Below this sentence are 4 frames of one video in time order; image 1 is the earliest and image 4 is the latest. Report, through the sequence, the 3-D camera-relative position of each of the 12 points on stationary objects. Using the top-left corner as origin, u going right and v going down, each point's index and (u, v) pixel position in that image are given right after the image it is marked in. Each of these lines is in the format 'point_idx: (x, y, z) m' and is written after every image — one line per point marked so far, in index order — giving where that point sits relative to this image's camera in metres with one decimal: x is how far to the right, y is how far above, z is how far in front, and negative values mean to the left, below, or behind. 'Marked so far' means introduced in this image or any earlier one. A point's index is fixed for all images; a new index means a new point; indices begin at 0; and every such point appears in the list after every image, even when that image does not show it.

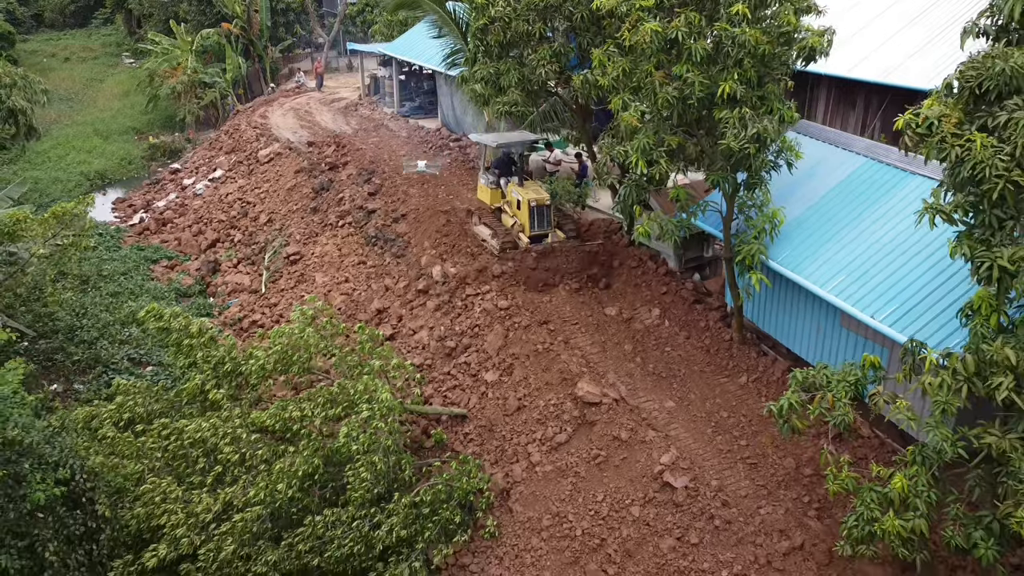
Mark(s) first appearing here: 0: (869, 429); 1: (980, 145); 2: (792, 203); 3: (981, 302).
0: (+3.7, -1.3, +8.5) m
1: (+3.0, +1.0, +5.1) m
2: (+3.4, +1.0, +9.5) m
3: (+3.5, -0.2, +5.6) m
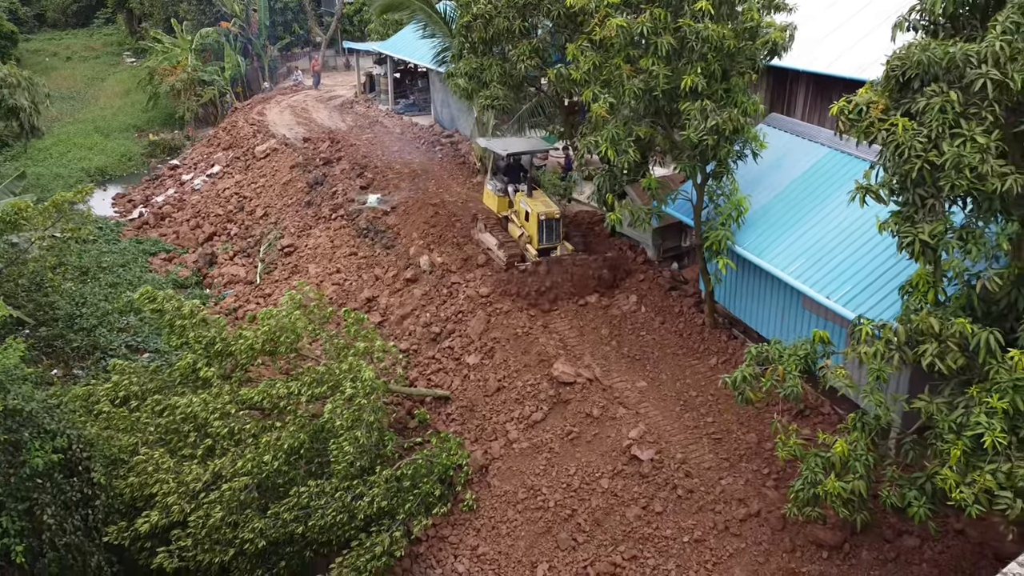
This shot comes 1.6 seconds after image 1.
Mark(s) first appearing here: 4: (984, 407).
0: (+3.4, -1.1, +8.9) m
1: (+2.8, +1.1, +5.5) m
2: (+3.2, +1.2, +9.9) m
3: (+3.3, 0.0, +6.1) m
4: (+3.3, -0.8, +5.5) m
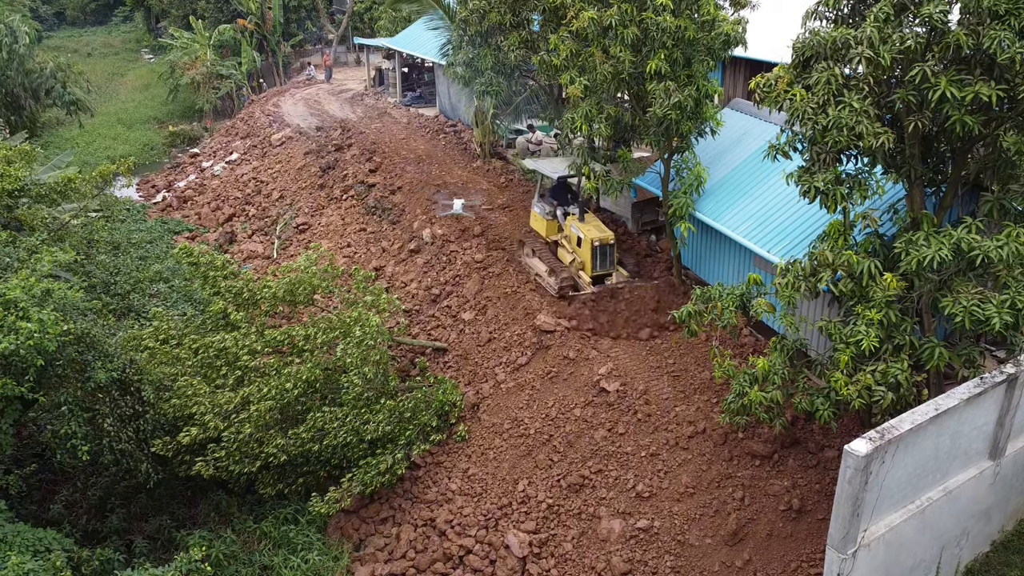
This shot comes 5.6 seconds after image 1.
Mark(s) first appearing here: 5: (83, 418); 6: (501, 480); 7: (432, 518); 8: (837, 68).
0: (+3.2, -0.6, +10.2) m
1: (+2.6, +1.7, +6.9) m
2: (+3.0, +1.8, +11.2) m
3: (+3.1, +0.6, +7.4) m
4: (+3.1, -0.3, +6.8) m
5: (-5.0, -1.5, +8.9) m
6: (-0.1, -2.4, +9.6) m
7: (-1.0, -2.8, +9.4) m
8: (+2.9, +1.9, +6.8) m
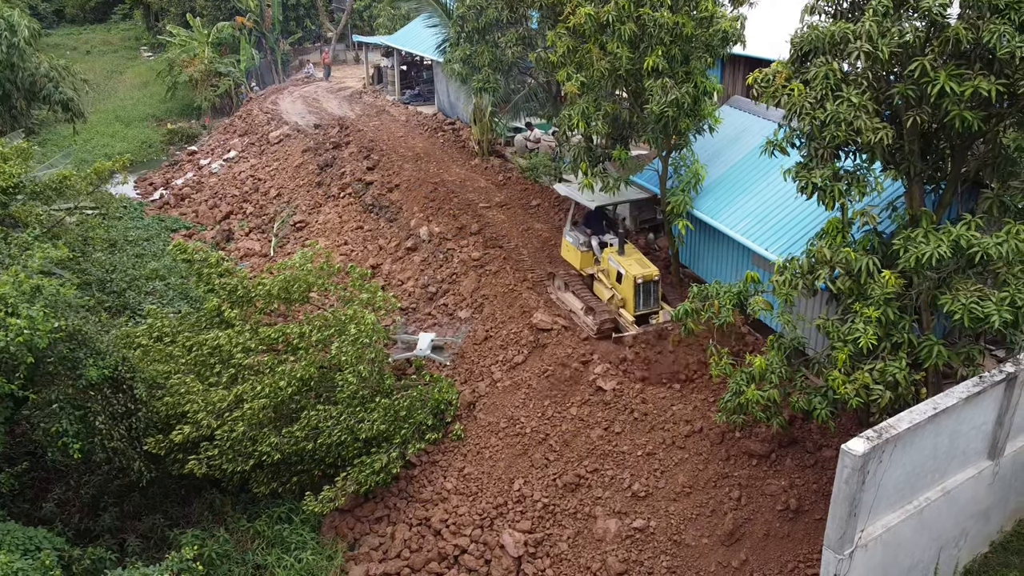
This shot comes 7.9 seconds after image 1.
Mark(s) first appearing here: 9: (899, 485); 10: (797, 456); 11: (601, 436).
0: (+3.2, -0.6, +10.1) m
1: (+2.5, +1.7, +6.8) m
2: (+3.0, +1.8, +11.2) m
3: (+3.0, +0.6, +7.3) m
4: (+3.1, -0.3, +6.8) m
5: (-5.0, -1.5, +8.8) m
6: (-0.2, -2.4, +9.5) m
7: (-1.0, -2.8, +9.3) m
8: (+2.8, +2.0, +6.7) m
9: (+3.3, -1.7, +6.5) m
10: (+3.2, -1.9, +8.6) m
11: (+1.1, -1.8, +9.5) m
